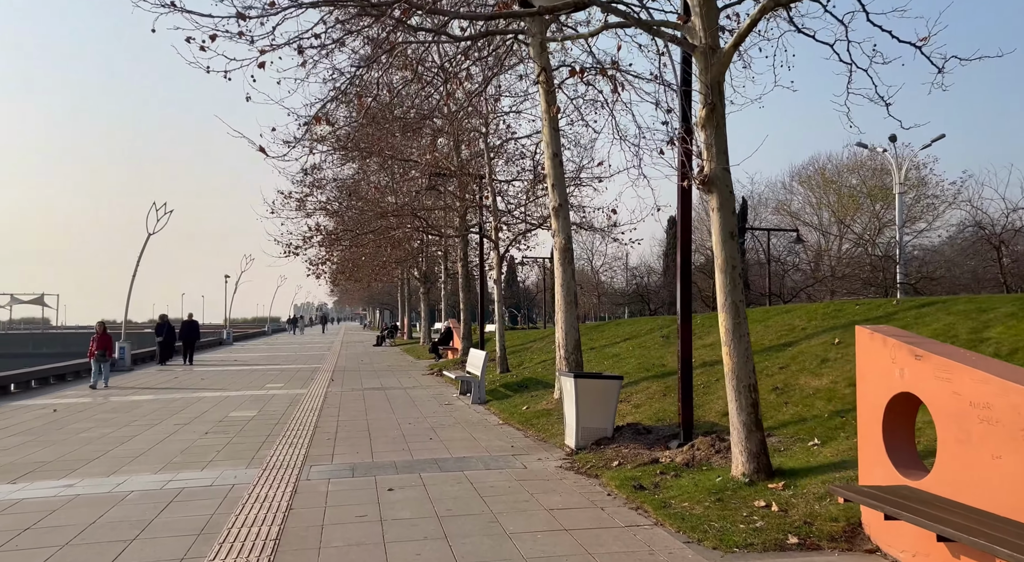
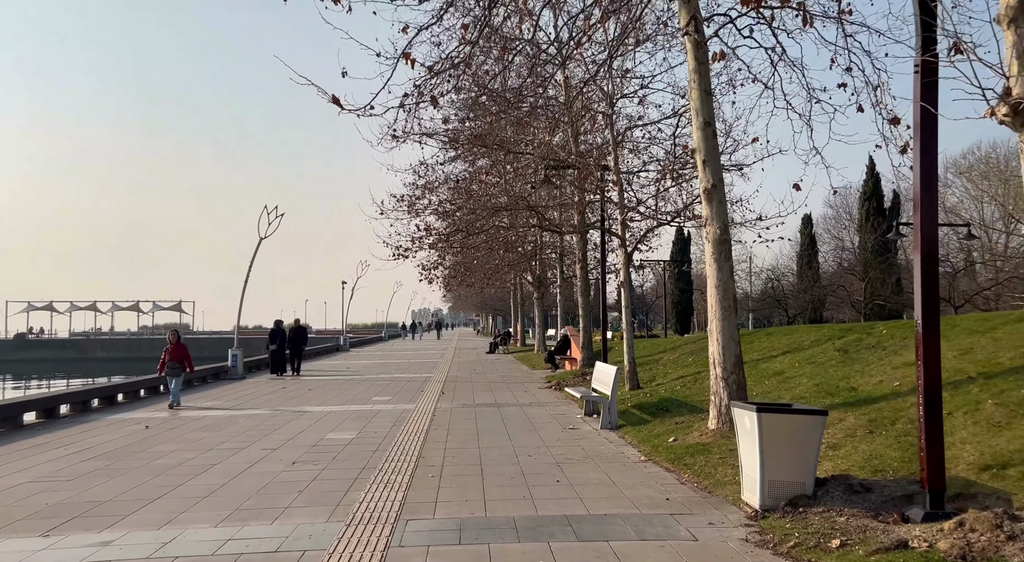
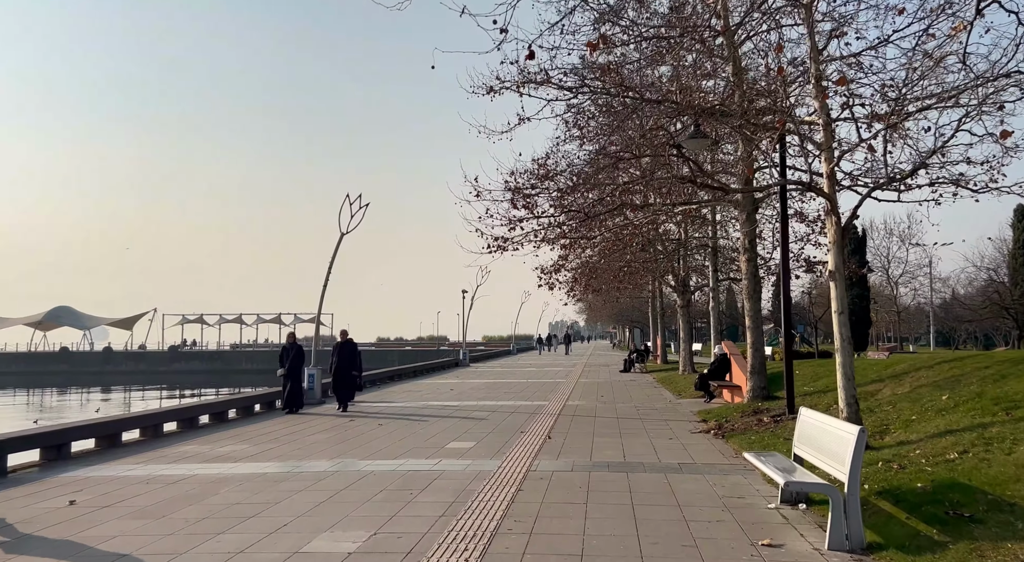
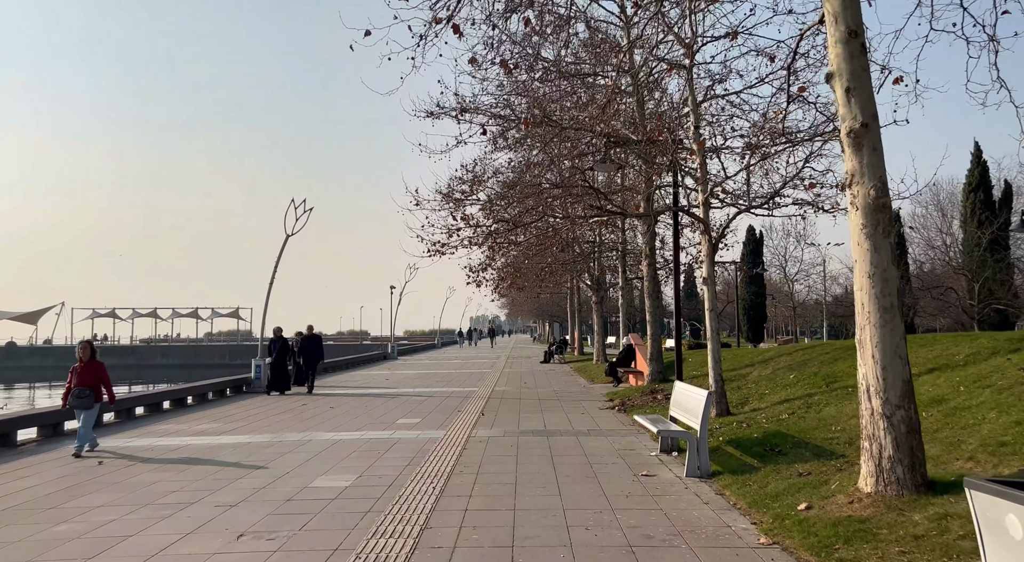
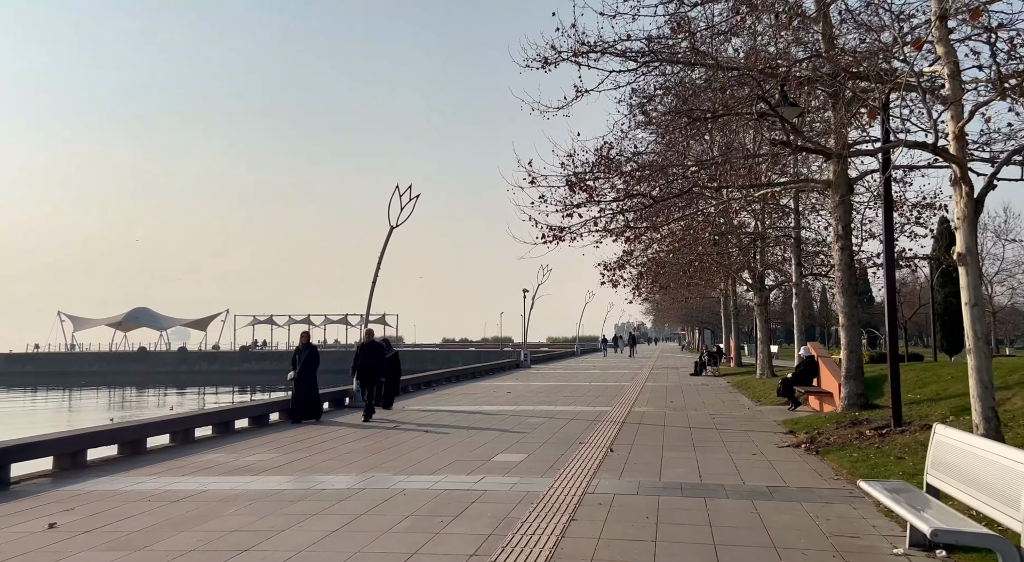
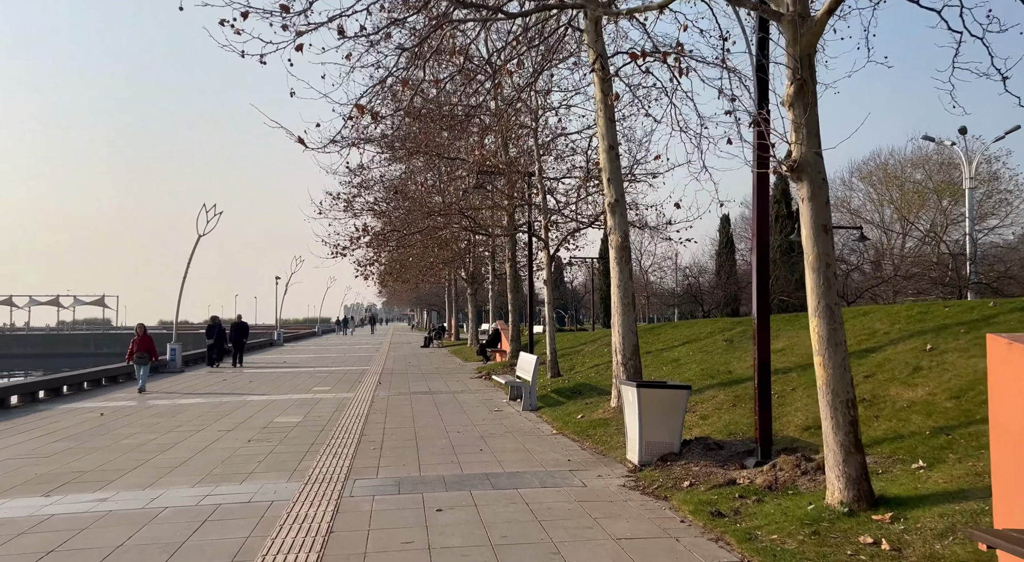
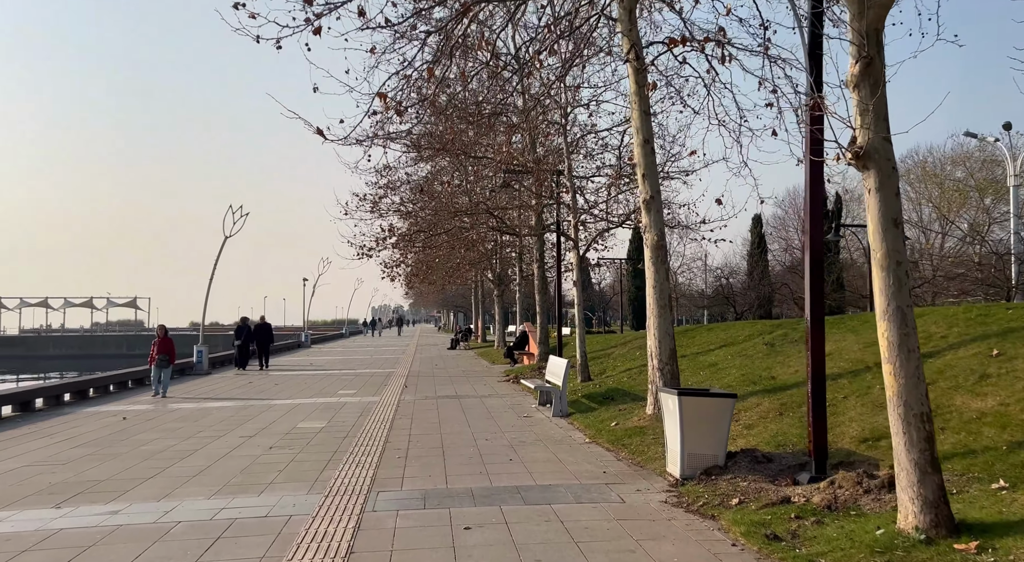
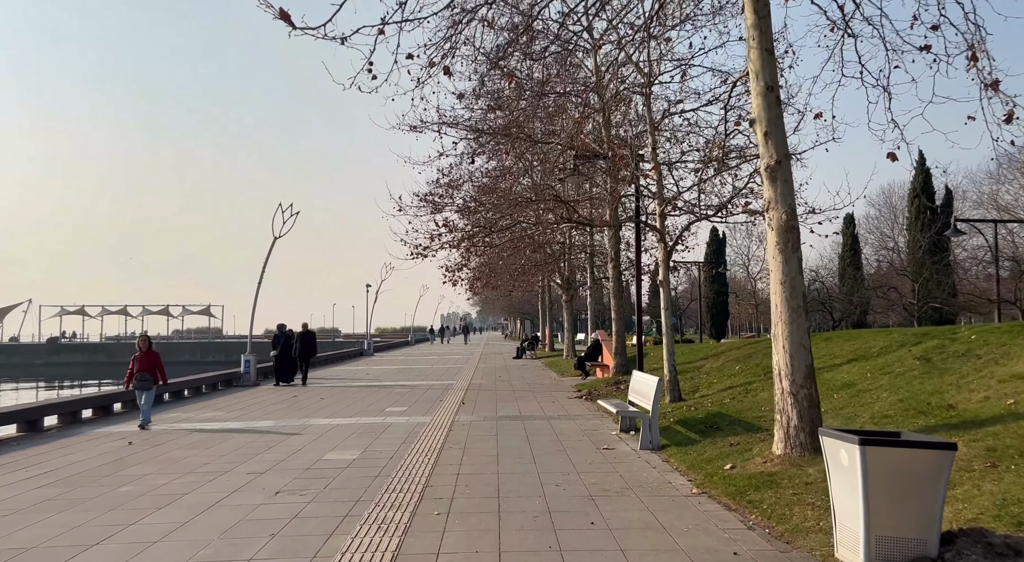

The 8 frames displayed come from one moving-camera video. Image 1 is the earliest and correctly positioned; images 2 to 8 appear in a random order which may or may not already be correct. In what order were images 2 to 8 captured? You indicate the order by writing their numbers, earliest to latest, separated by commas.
6, 7, 2, 8, 4, 3, 5
